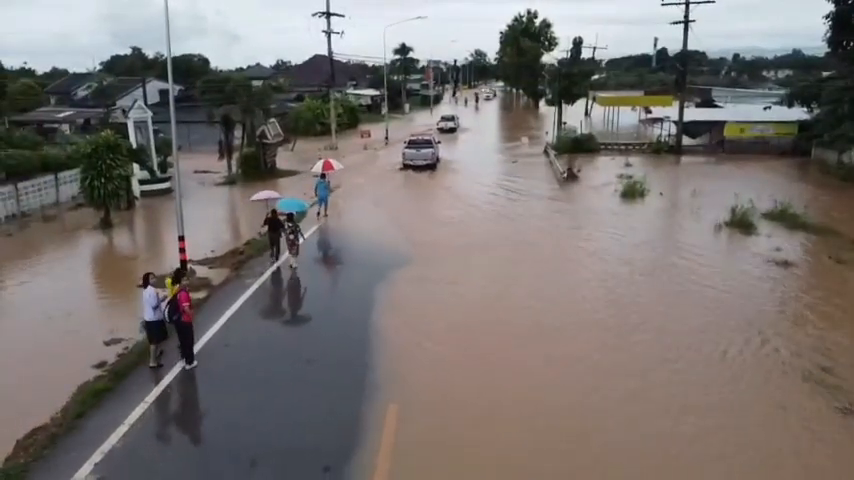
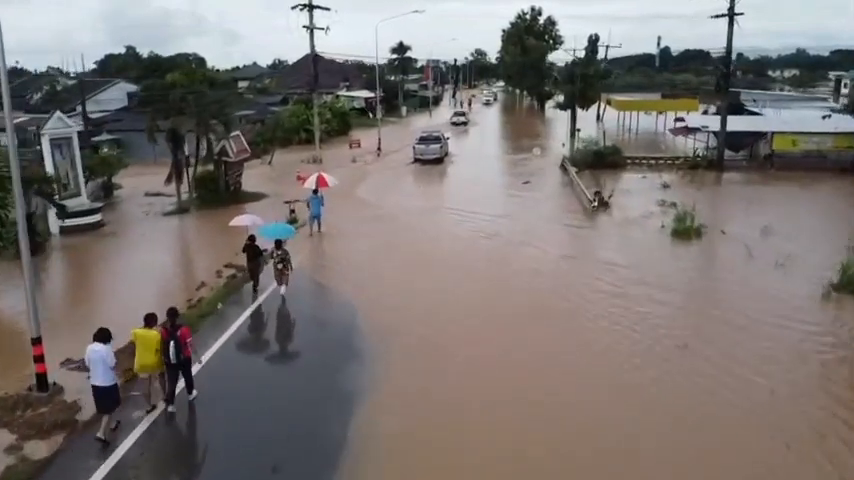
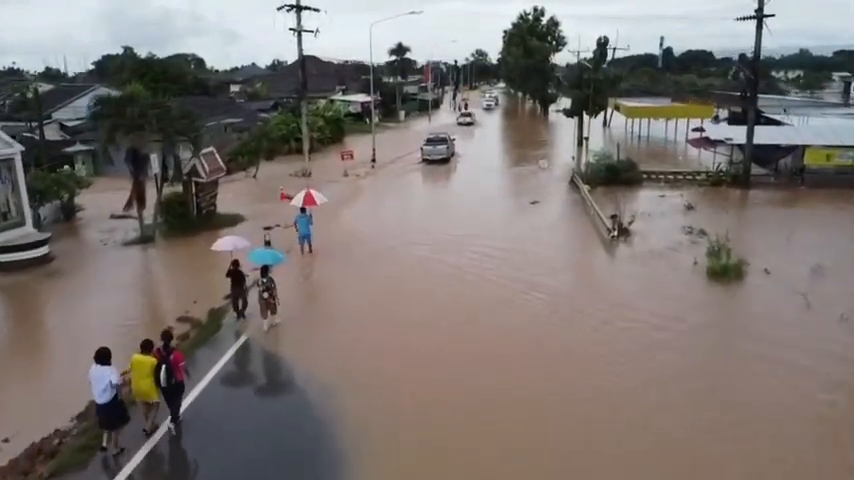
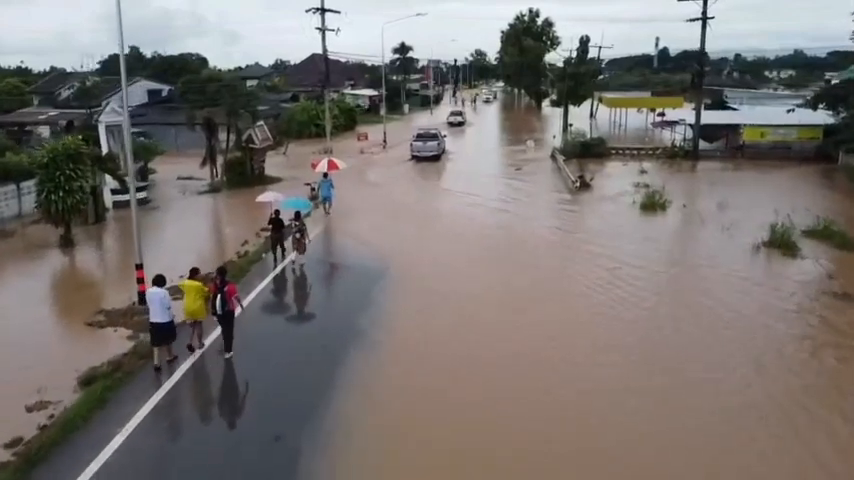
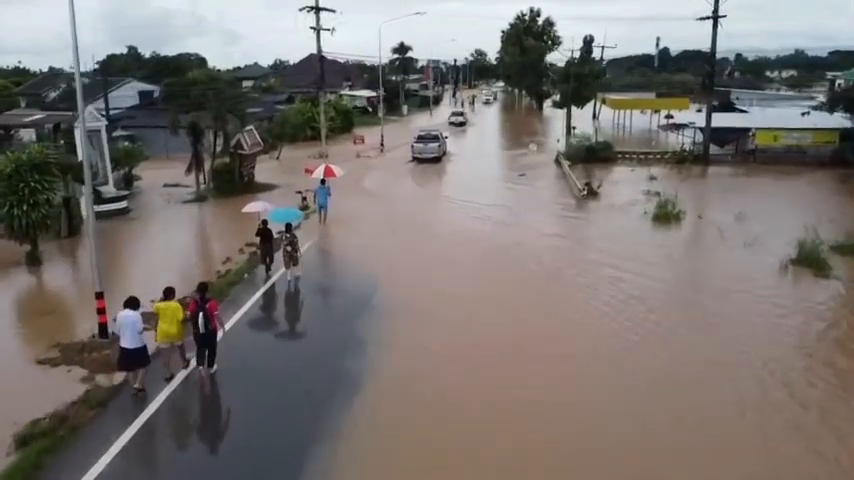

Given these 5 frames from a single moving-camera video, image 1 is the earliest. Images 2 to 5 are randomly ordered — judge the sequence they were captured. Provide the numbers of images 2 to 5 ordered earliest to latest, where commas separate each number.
4, 5, 2, 3
